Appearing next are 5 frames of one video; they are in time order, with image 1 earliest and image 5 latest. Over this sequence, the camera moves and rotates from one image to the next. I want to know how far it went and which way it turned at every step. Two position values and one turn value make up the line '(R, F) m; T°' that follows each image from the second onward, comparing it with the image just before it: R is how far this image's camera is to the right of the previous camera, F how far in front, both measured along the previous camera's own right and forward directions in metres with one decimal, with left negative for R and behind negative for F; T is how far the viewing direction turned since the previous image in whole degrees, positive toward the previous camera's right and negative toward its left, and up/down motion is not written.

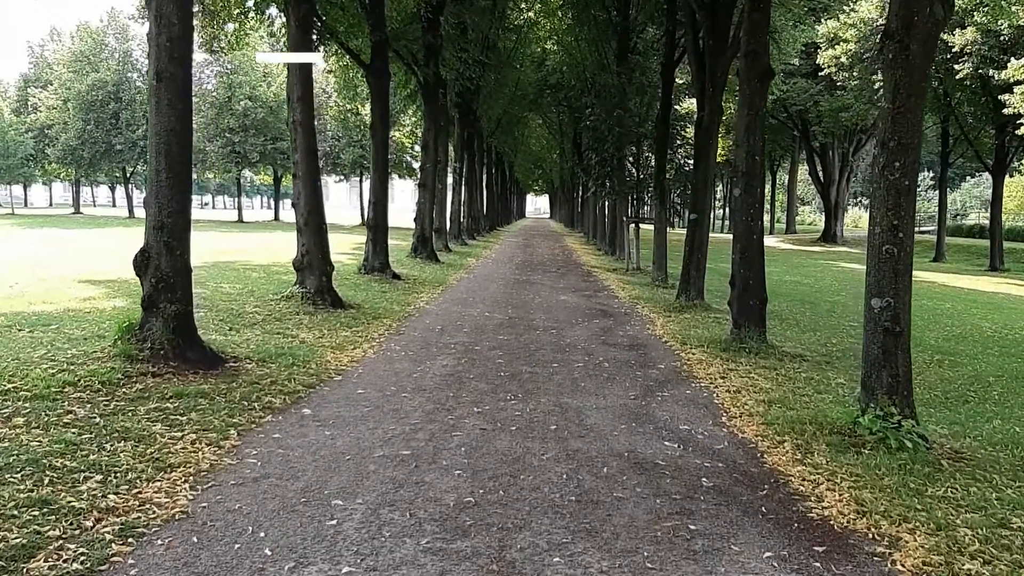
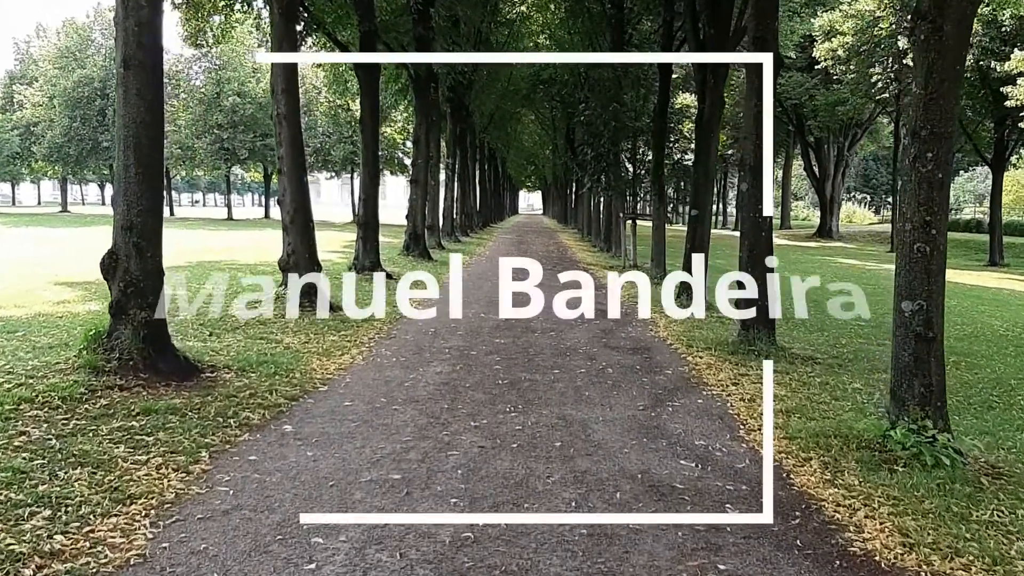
(0.0, +0.6) m; 0°
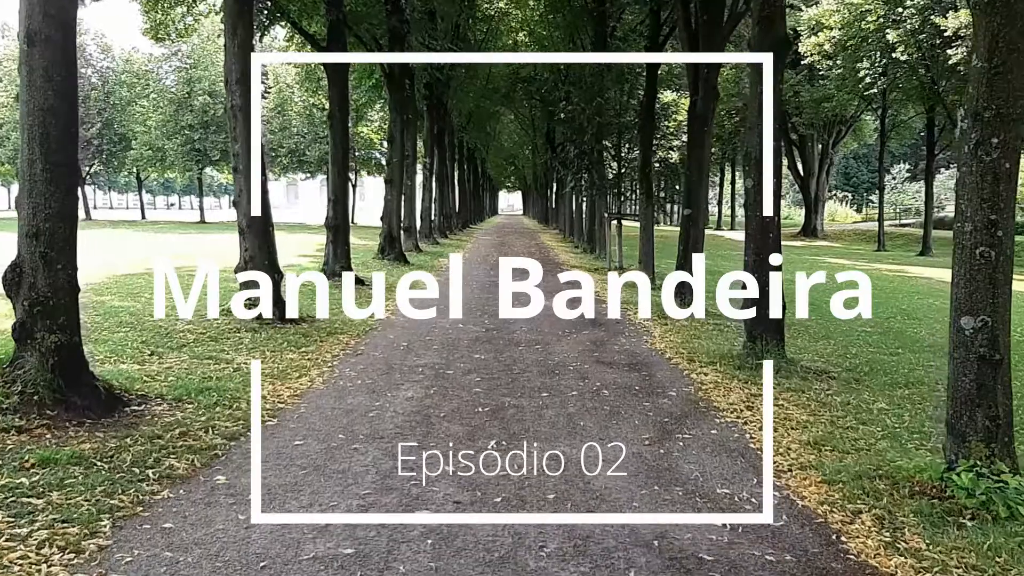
(0.0, +1.1) m; +1°
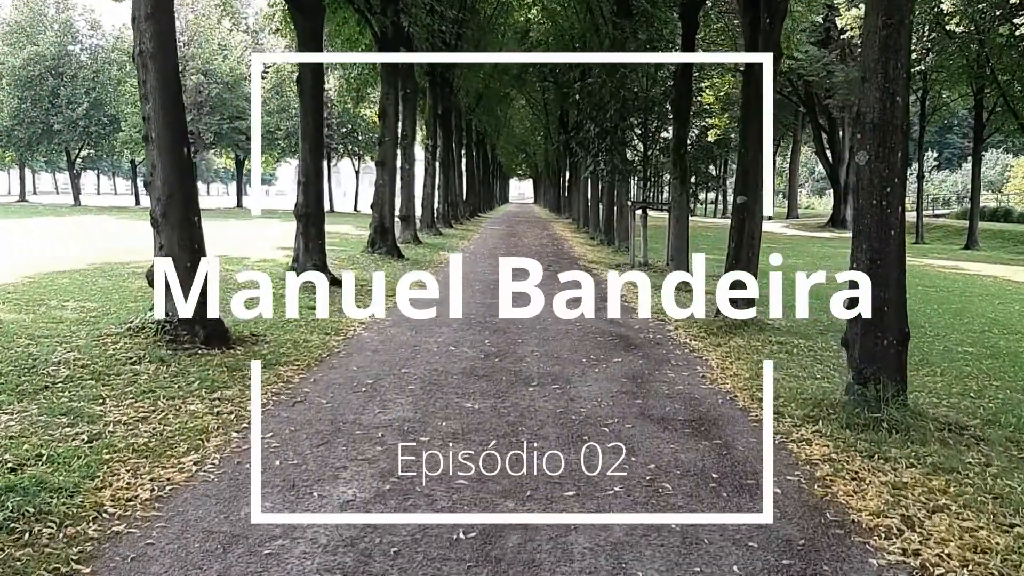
(0.0, +2.9) m; -1°
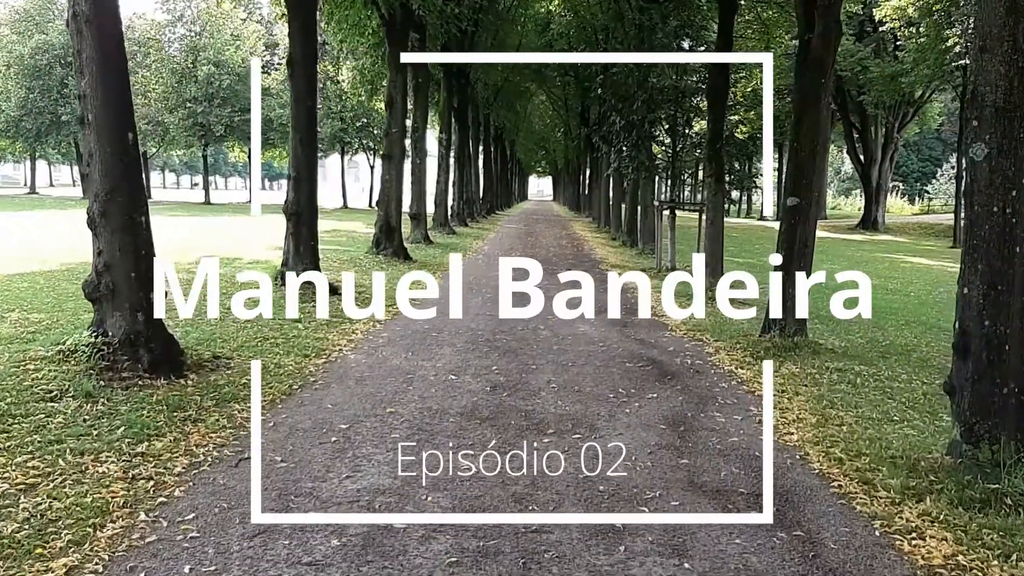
(0.0, +1.5) m; -1°
